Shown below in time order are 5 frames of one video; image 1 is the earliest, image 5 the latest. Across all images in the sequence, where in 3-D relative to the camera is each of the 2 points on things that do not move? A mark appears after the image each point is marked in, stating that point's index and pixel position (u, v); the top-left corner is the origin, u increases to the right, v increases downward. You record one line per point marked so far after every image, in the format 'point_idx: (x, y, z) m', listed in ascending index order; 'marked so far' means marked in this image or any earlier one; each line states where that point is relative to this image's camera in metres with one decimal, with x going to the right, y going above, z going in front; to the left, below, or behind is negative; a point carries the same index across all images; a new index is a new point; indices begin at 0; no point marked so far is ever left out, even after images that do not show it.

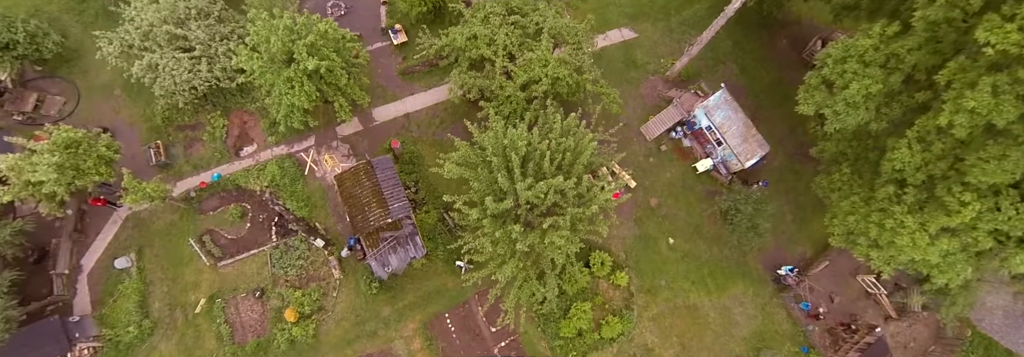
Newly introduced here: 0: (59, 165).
0: (-22.2, +0.6, +19.2) m
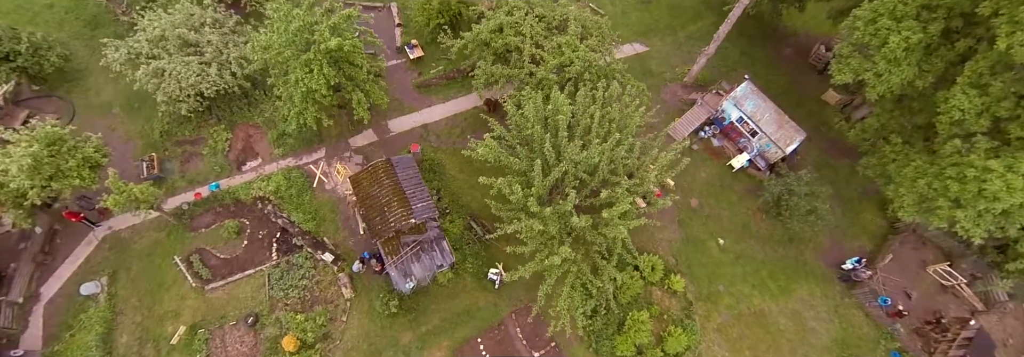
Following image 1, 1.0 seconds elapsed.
0: (-20.4, +0.6, +16.7) m
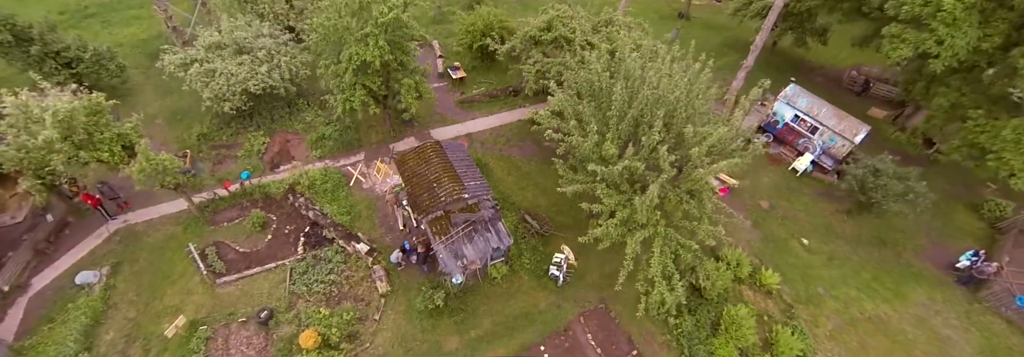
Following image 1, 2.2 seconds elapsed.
0: (-17.7, +2.0, +15.6) m
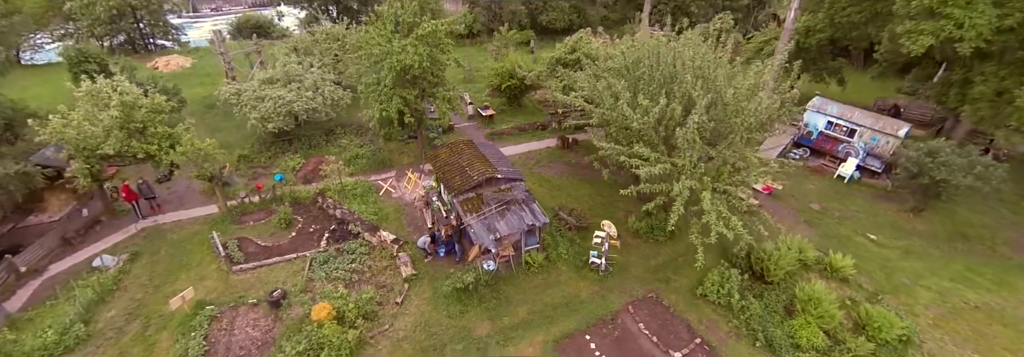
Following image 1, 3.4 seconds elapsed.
0: (-16.5, +2.6, +16.8) m
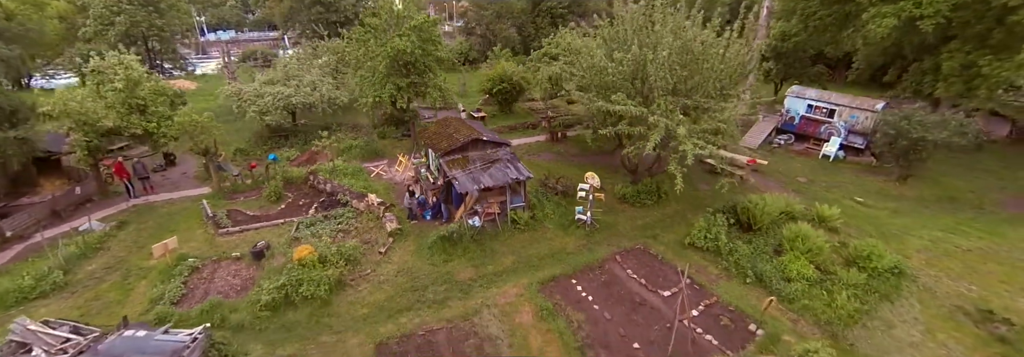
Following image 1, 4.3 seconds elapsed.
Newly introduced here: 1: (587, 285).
0: (-17.1, +3.8, +17.5) m
1: (+2.4, -3.6, +13.0) m
